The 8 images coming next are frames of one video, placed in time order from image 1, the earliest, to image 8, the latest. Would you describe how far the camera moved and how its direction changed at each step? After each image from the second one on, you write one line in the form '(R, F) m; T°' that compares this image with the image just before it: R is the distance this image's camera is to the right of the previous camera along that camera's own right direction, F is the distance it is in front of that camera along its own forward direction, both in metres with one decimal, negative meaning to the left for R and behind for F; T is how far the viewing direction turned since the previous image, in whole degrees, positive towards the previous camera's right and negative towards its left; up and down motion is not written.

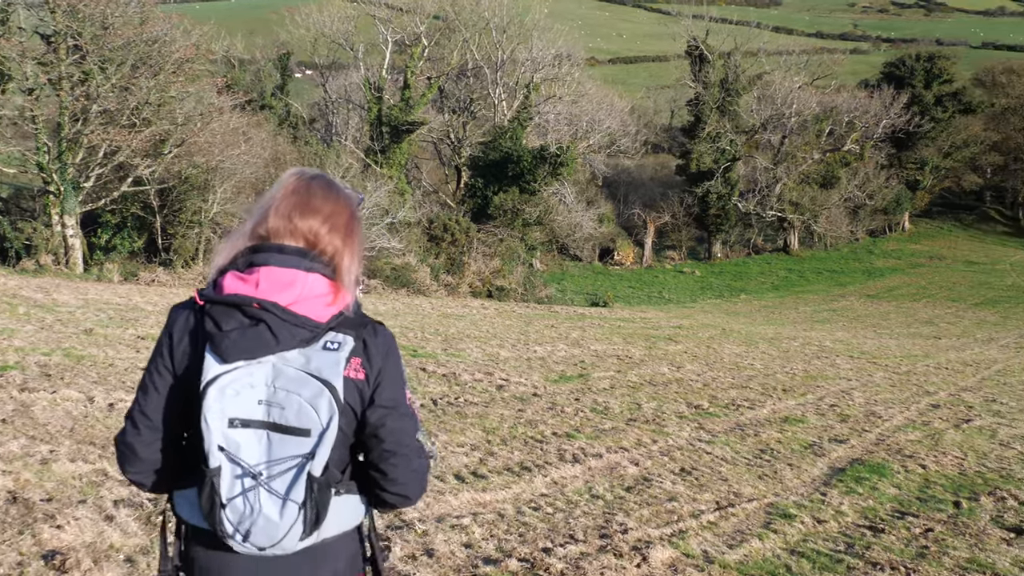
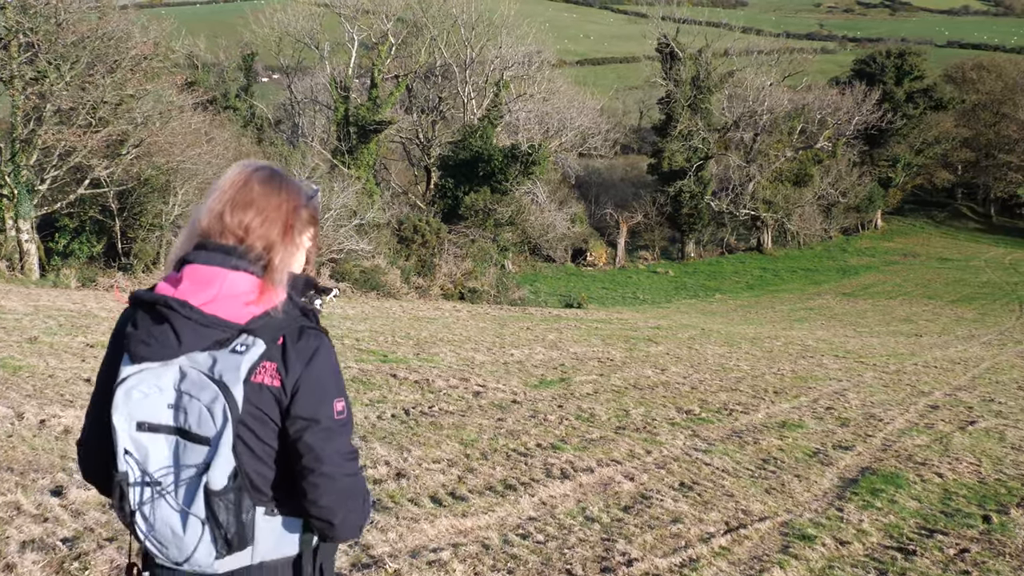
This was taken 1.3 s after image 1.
(0.0, +0.6) m; +1°
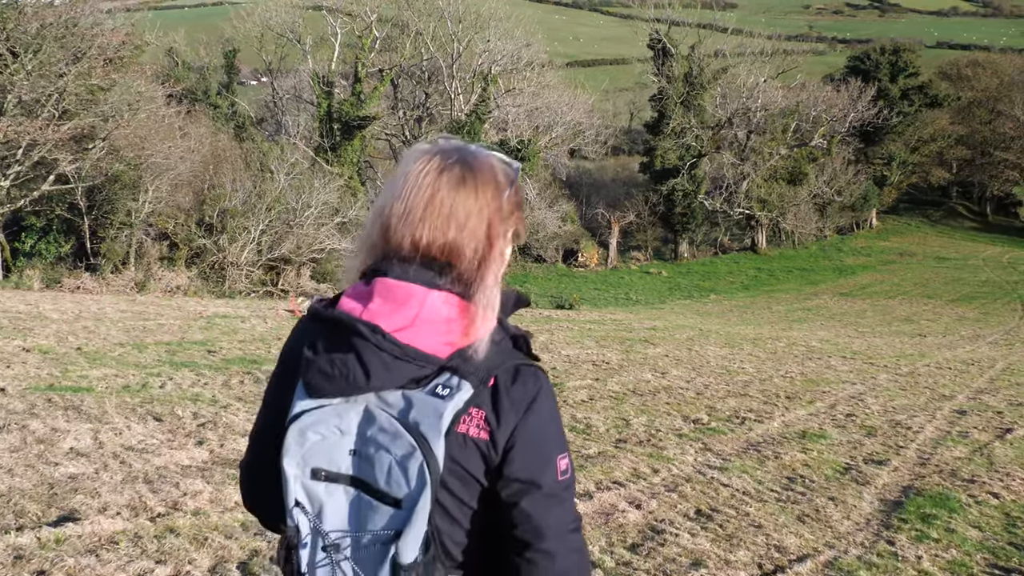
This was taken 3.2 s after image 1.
(0.0, +0.9) m; 0°
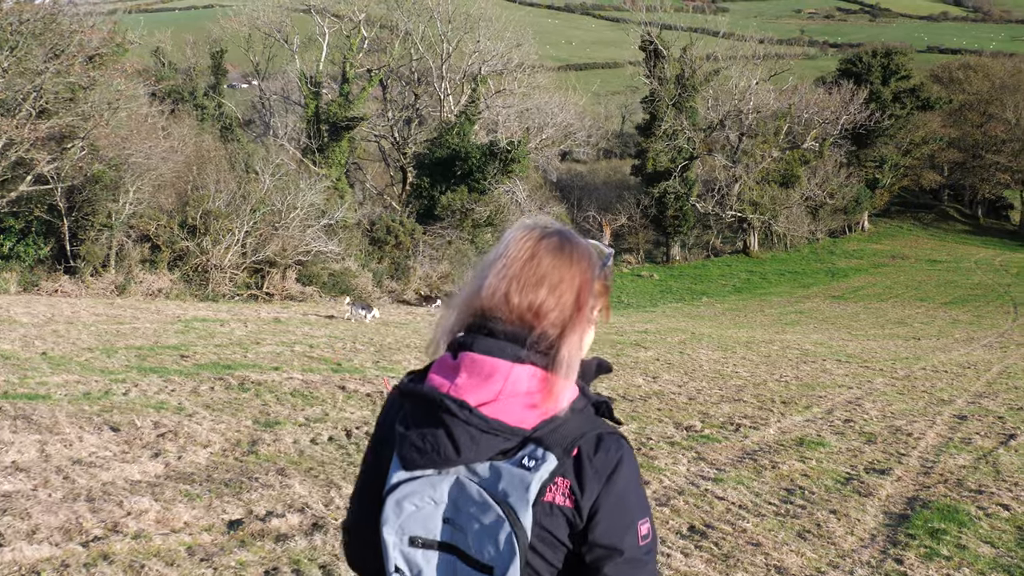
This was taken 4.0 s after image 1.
(0.0, +0.3) m; 0°
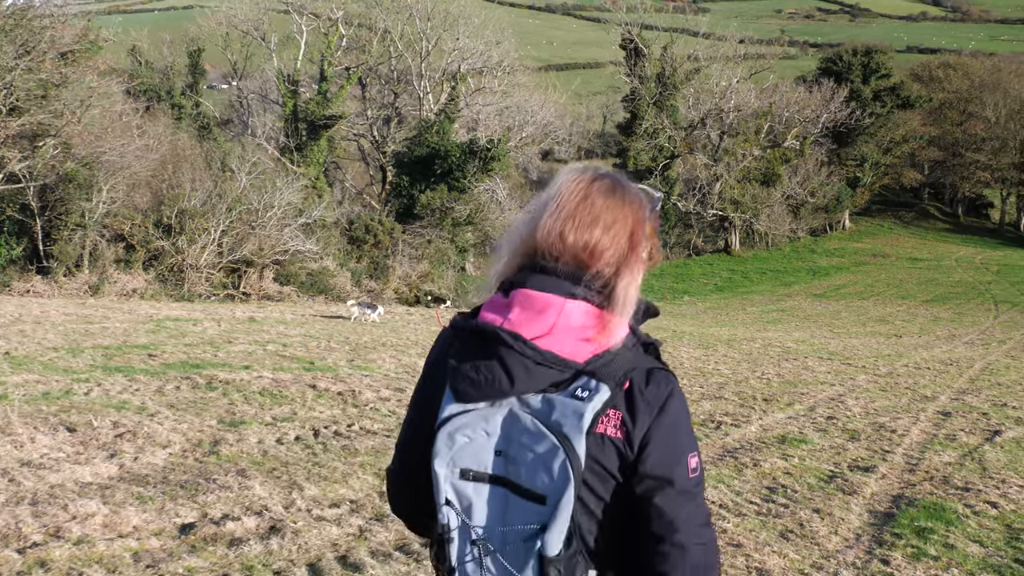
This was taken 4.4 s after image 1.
(0.0, +0.2) m; +1°
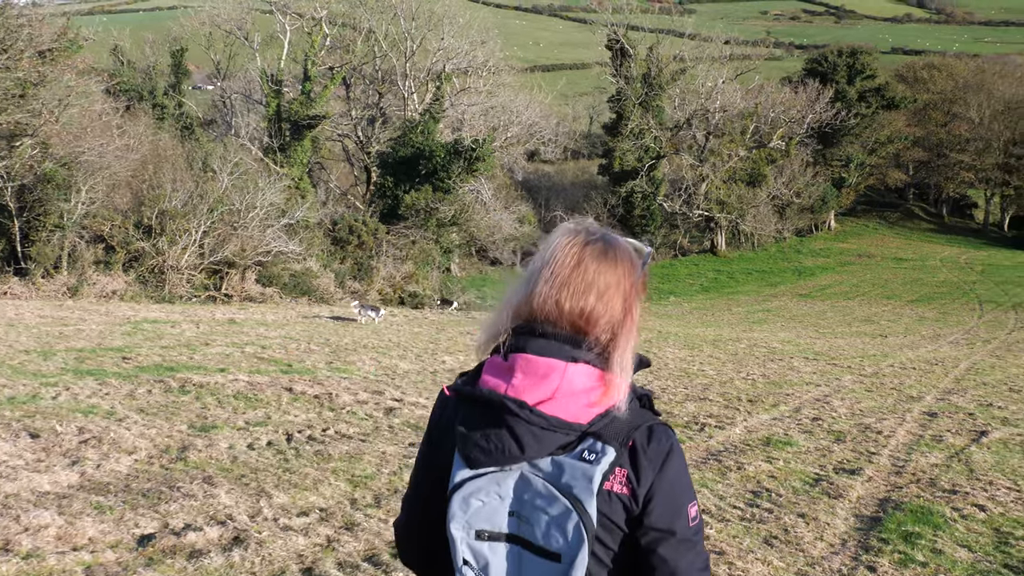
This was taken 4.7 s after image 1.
(0.0, +0.1) m; +1°
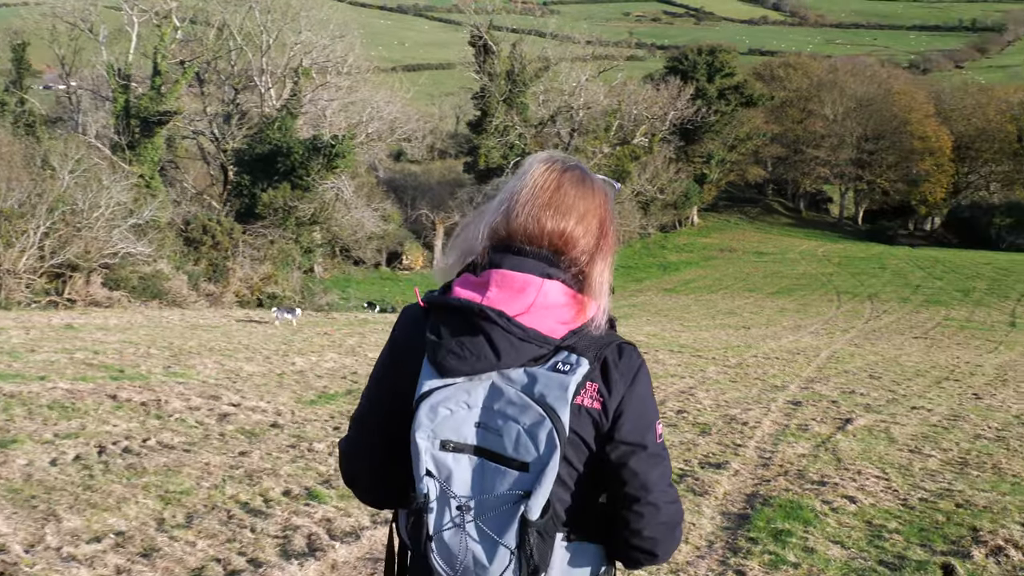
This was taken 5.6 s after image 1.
(+0.1, +0.4) m; +6°
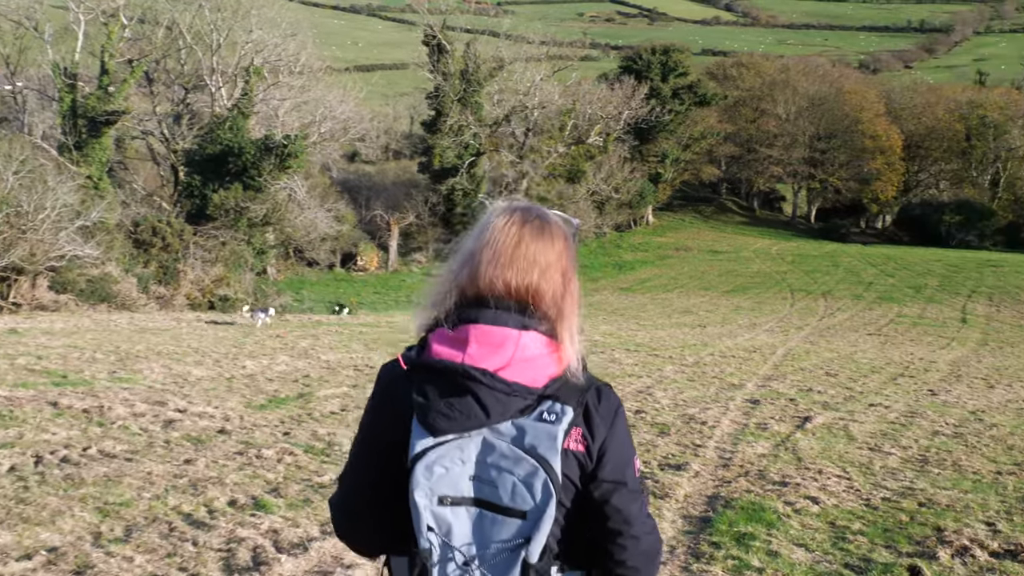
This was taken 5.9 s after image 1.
(0.0, +0.1) m; +2°
